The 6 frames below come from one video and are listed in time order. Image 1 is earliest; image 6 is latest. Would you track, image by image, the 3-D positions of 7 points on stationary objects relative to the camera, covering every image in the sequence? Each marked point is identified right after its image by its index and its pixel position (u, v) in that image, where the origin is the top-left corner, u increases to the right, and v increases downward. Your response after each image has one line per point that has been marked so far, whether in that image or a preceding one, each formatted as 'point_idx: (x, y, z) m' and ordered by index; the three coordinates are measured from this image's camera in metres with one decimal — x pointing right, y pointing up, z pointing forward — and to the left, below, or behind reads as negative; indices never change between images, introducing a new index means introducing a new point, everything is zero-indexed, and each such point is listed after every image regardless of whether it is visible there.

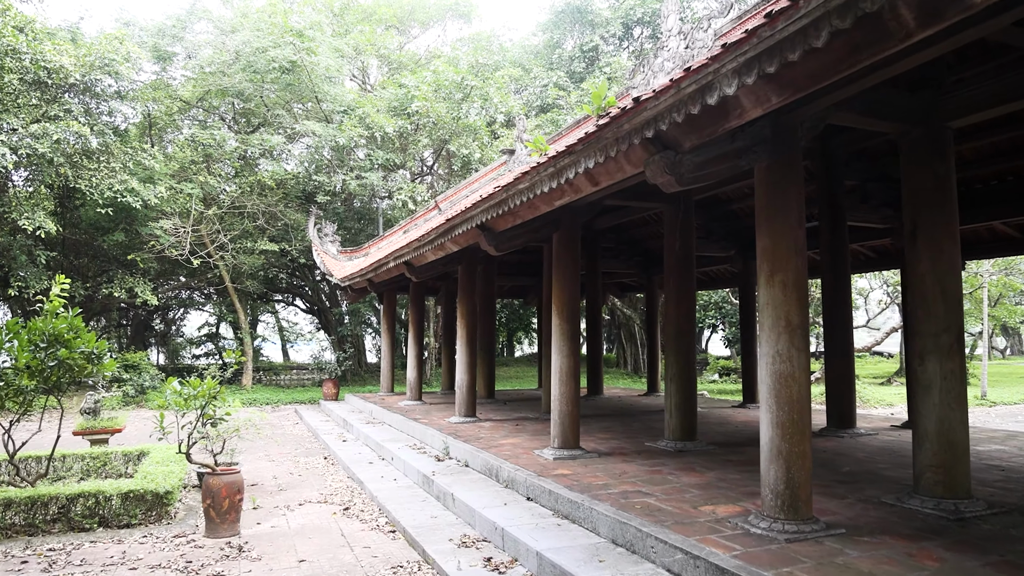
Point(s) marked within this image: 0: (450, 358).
0: (-1.0, -1.2, +12.9) m
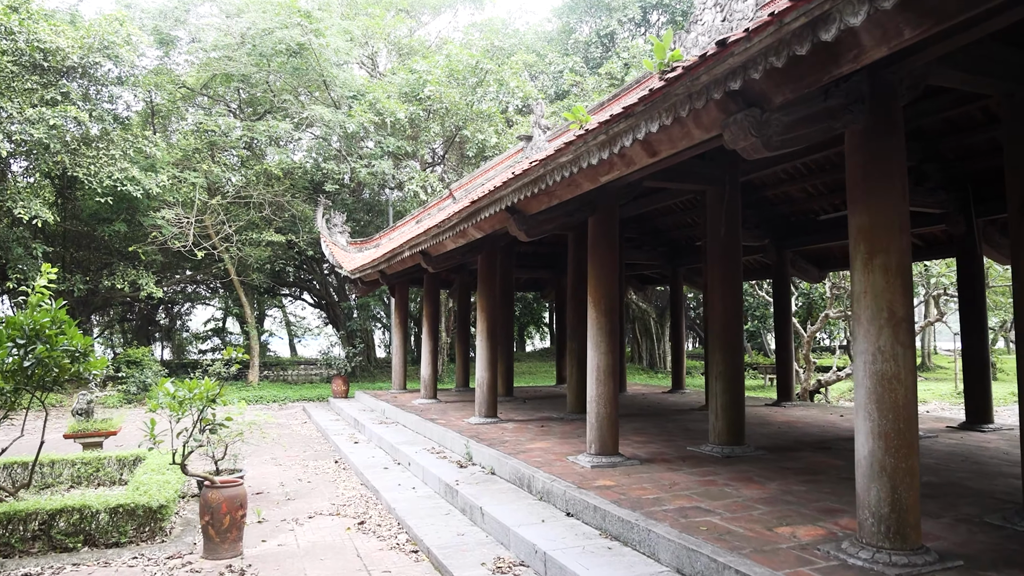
0: (-0.8, -1.0, +12.4) m
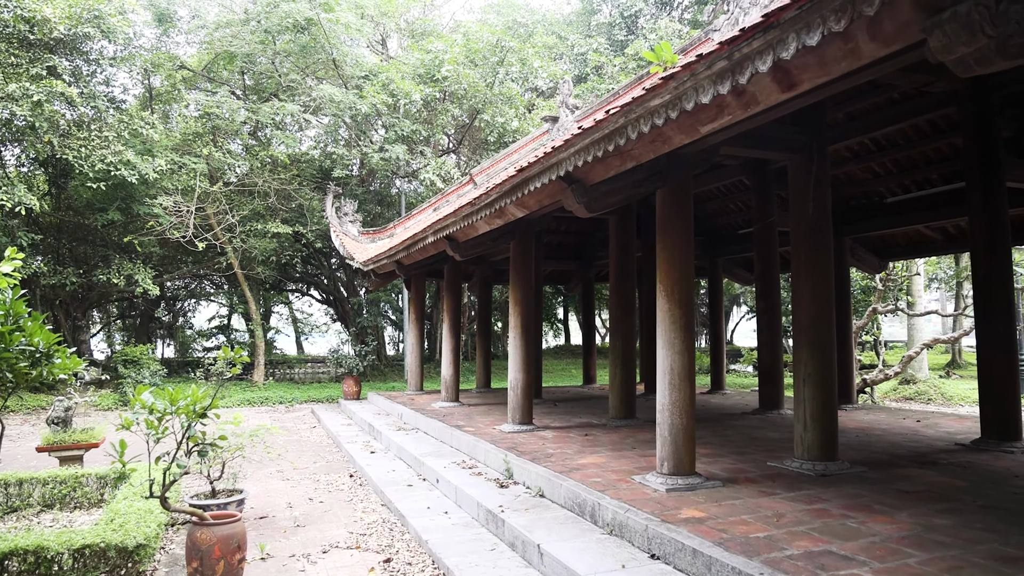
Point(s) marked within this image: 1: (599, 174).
0: (-0.4, -0.9, +11.4) m
1: (+0.5, +0.6, +4.3) m
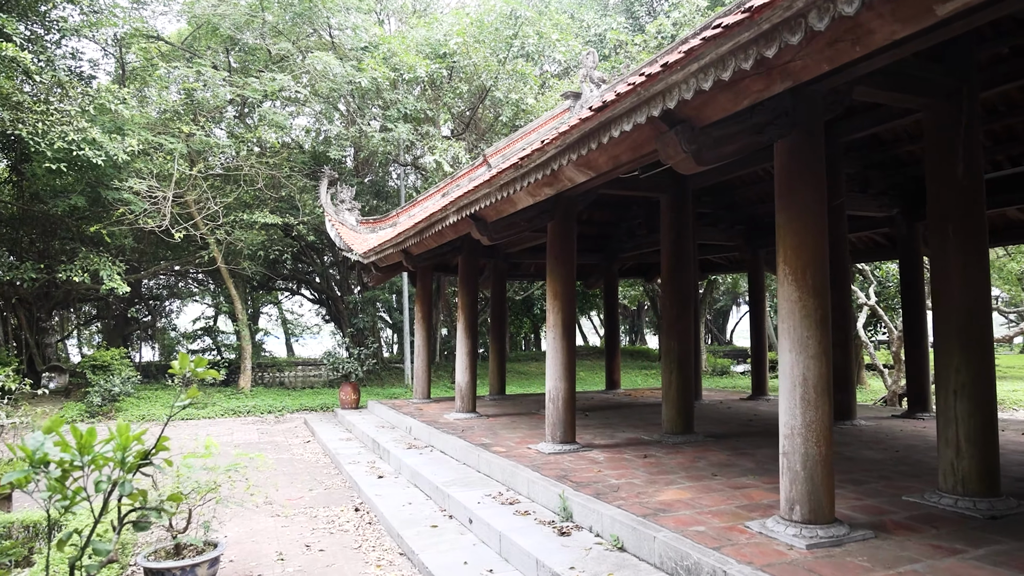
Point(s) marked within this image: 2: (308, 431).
0: (-0.2, -0.9, +10.2) m
1: (+0.8, +0.7, +3.1) m
2: (-2.6, -1.8, +10.2) m
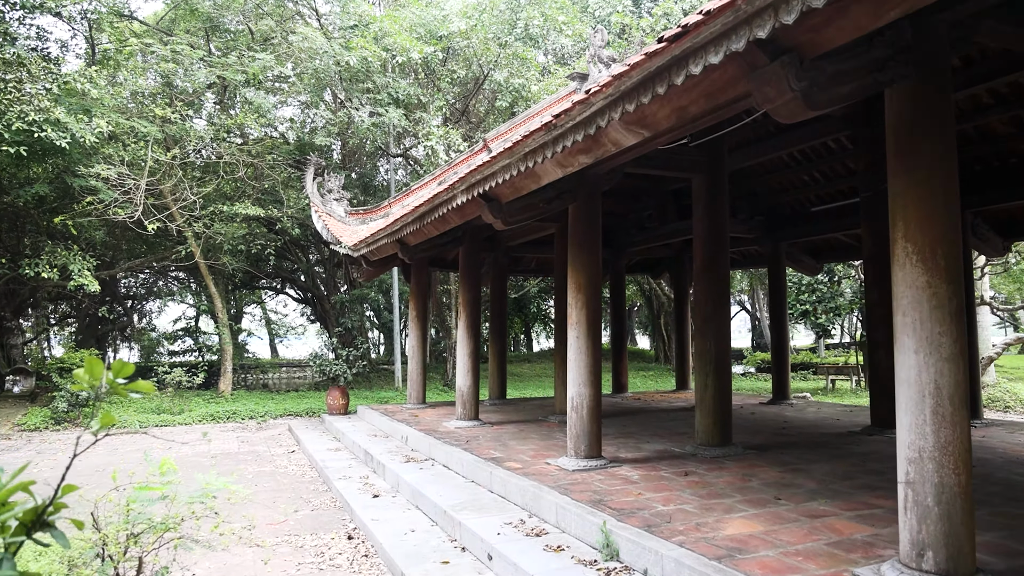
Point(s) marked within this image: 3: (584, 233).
0: (-0.1, -0.8, +9.4) m
1: (+1.0, +0.7, +2.3) m
2: (-2.6, -1.8, +9.3) m
3: (+0.5, +0.4, +5.2) m
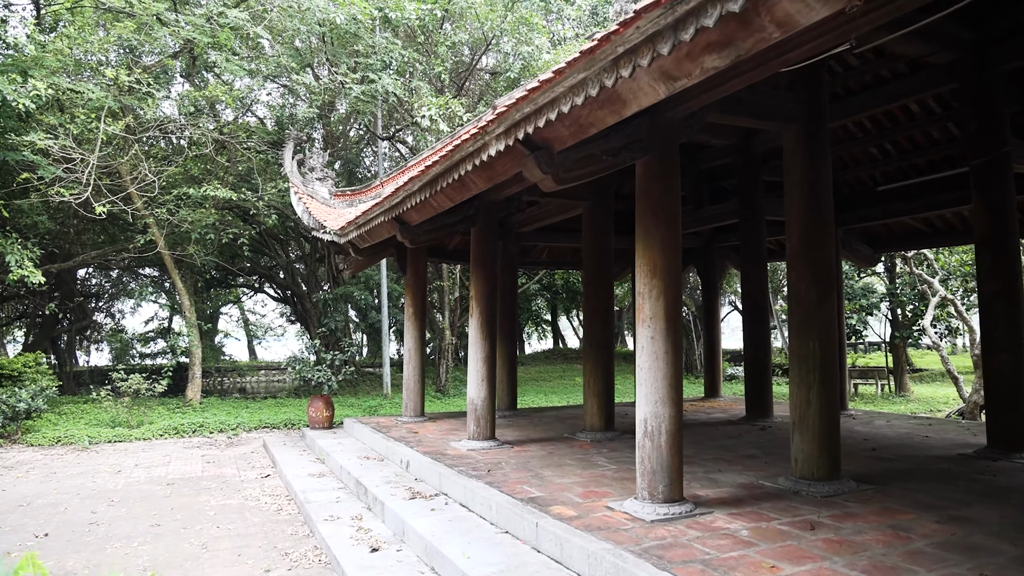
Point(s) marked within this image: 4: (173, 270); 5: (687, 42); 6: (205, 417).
0: (0.0, -0.8, +8.1) m
1: (+1.3, +0.8, +1.0) m
2: (-2.4, -1.7, +7.9) m
3: (+0.7, +0.4, +3.8) m
4: (-5.0, +0.2, +11.5) m
5: (+0.5, +0.8, +2.5) m
6: (-4.1, -1.7, +10.6) m
